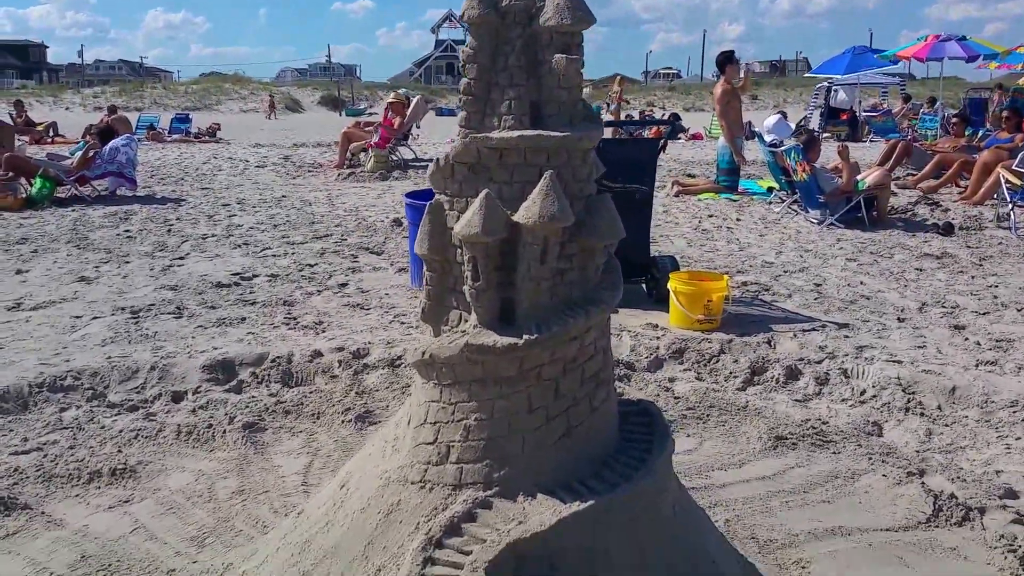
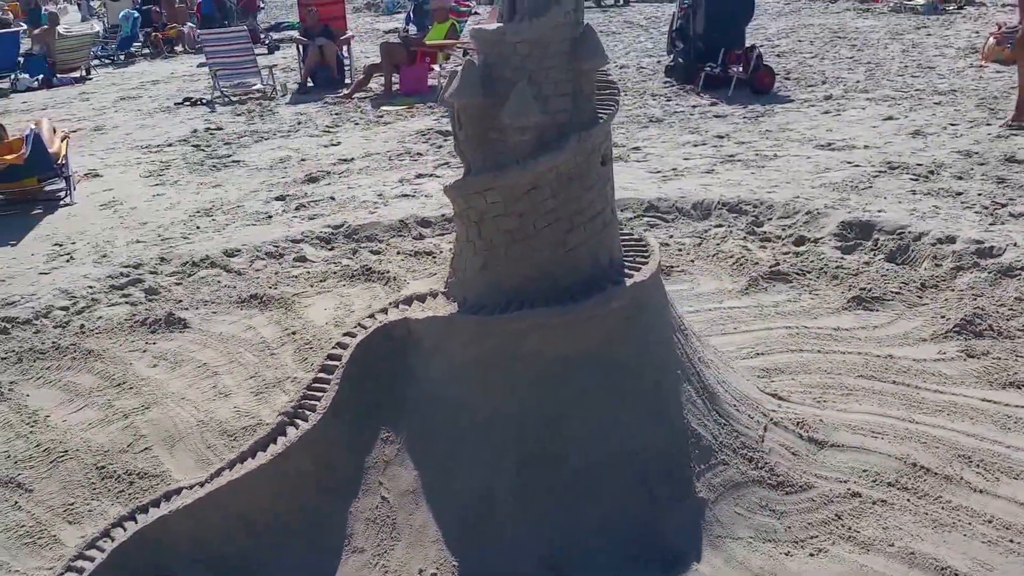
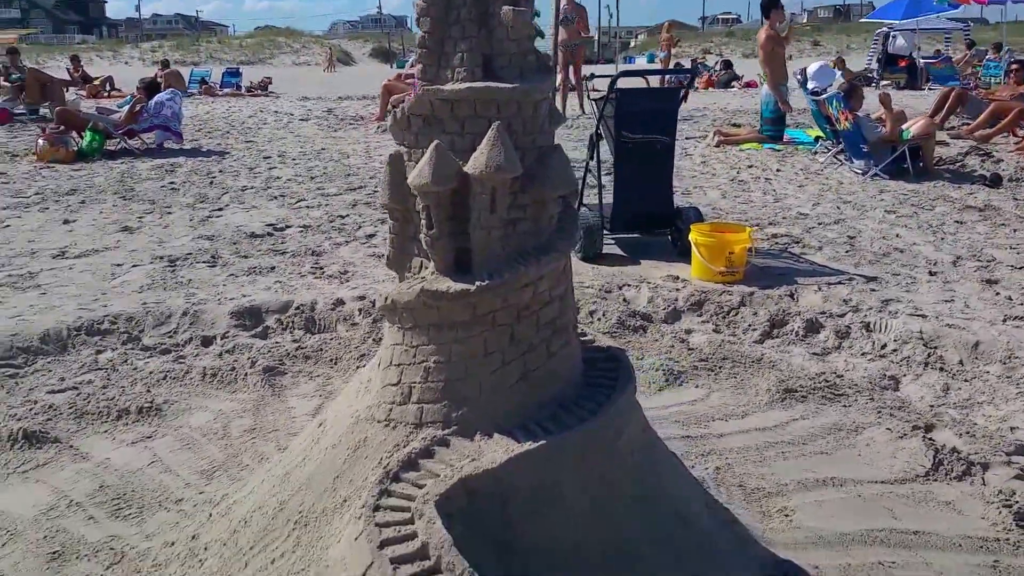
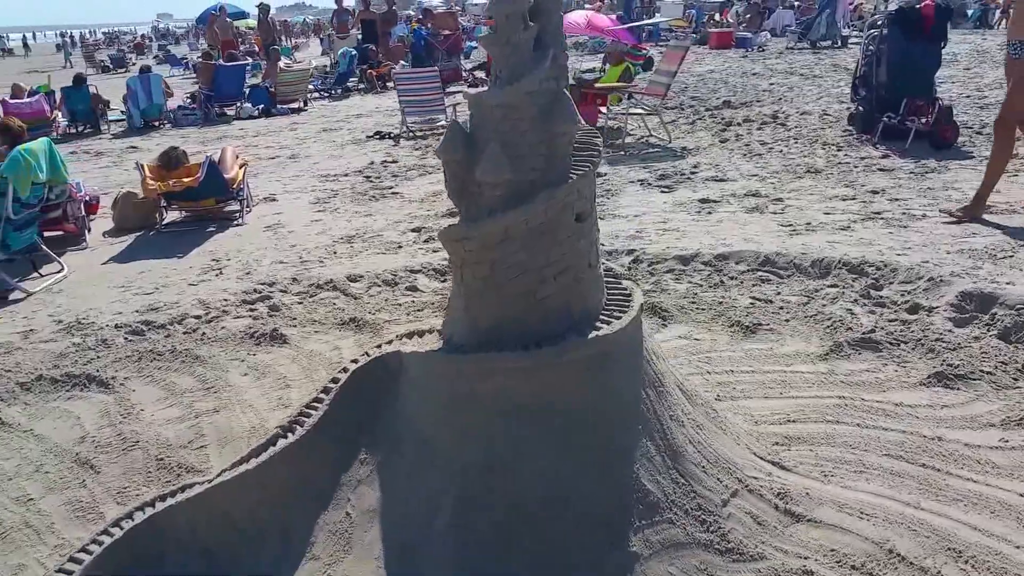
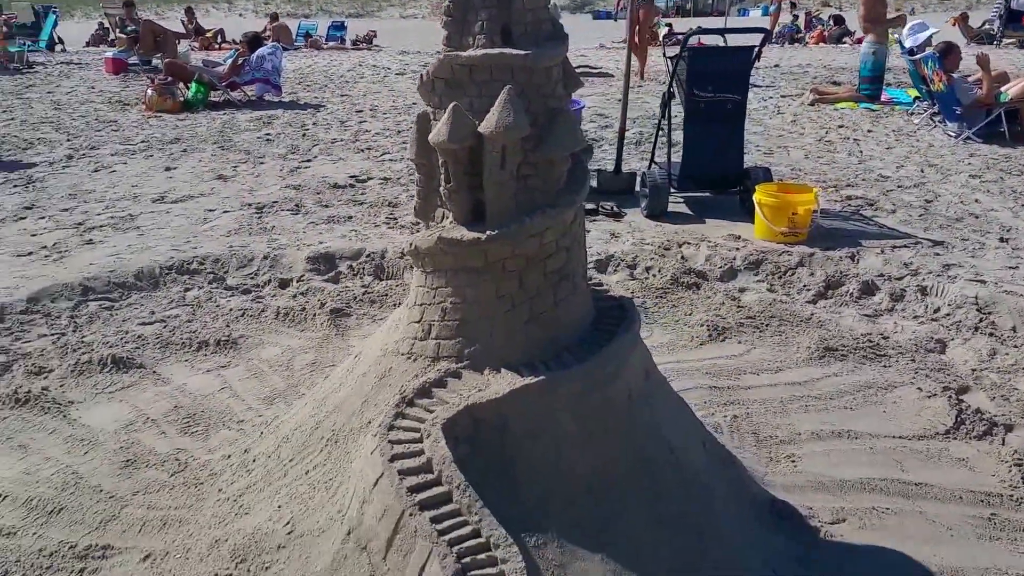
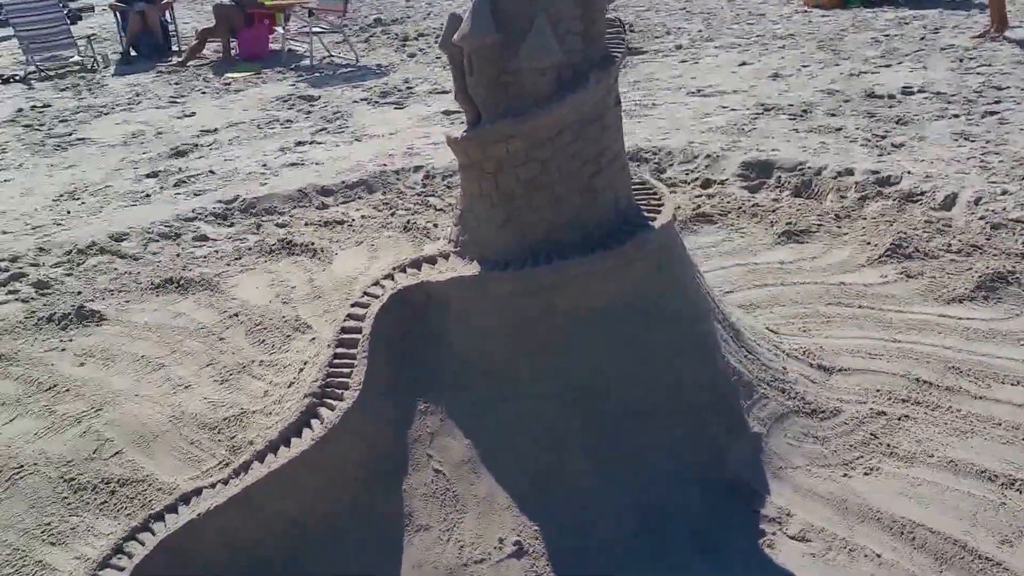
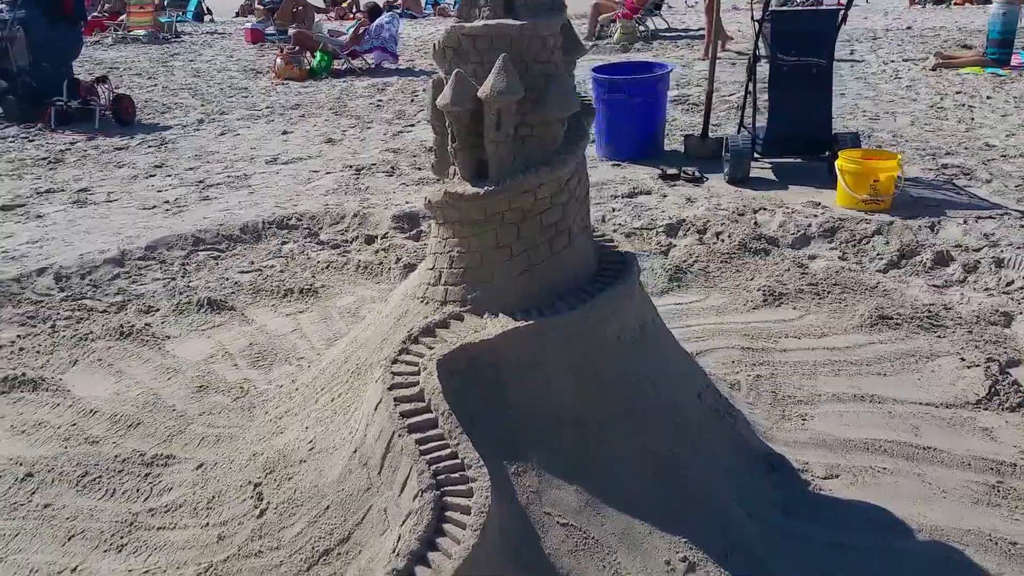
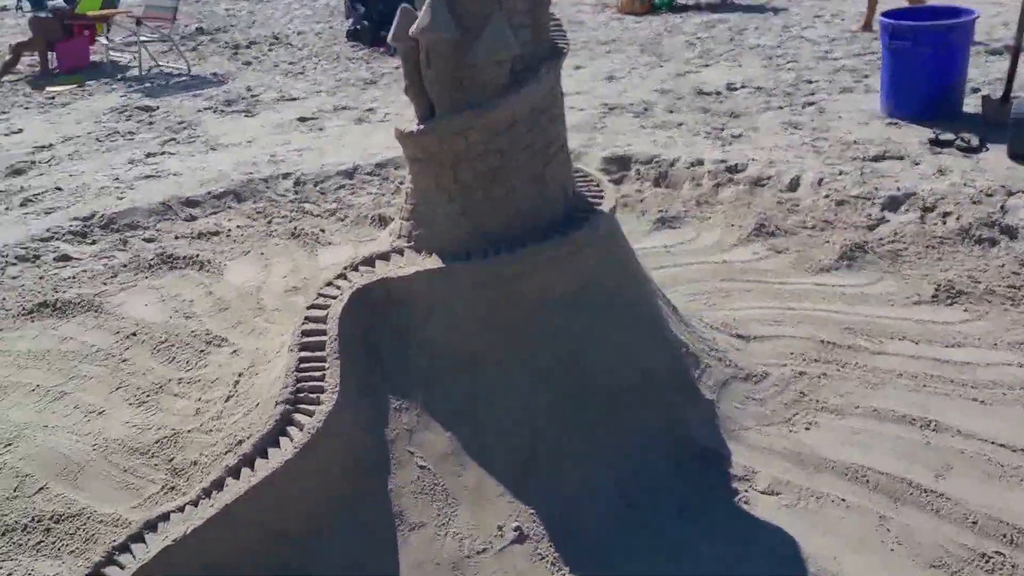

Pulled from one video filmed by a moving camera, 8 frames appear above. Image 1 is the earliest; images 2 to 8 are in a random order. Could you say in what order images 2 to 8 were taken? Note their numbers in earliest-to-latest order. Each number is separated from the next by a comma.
3, 5, 7, 8, 6, 2, 4
